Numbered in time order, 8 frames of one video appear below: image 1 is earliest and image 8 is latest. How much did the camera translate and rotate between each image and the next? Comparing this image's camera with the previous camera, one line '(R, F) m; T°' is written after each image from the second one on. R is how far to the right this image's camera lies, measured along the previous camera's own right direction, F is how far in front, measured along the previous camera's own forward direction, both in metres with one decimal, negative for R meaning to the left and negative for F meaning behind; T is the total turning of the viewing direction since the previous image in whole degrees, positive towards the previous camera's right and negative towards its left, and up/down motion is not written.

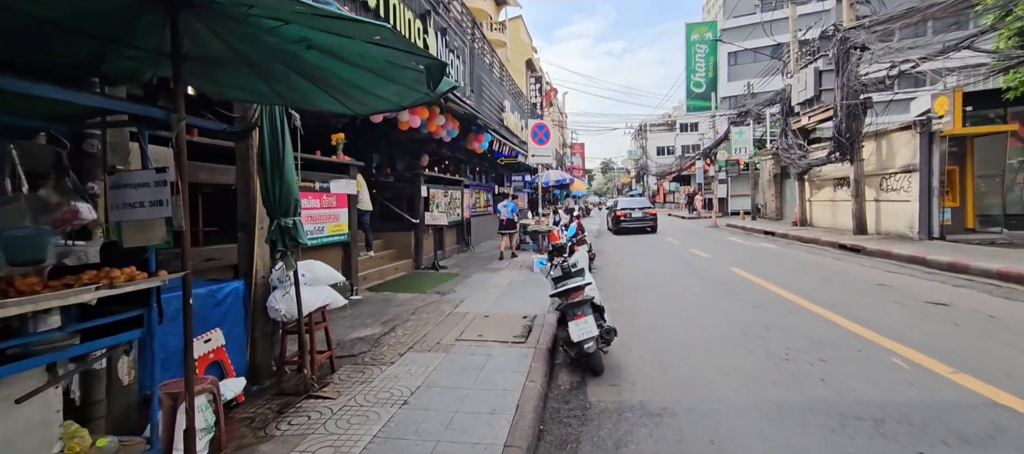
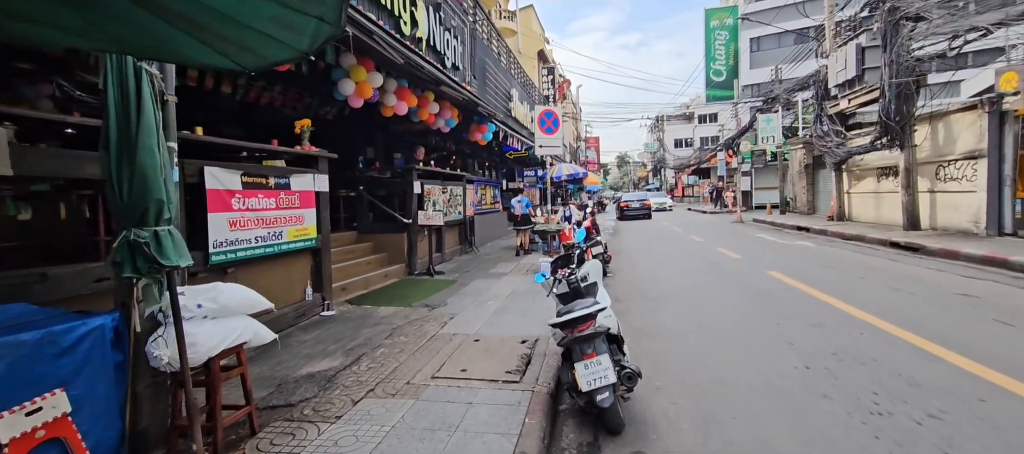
(+0.2, +1.1) m; -2°
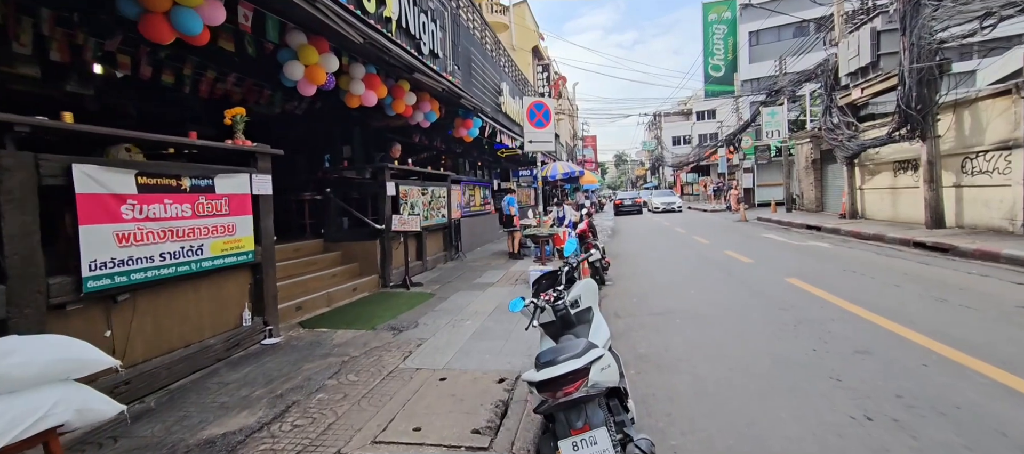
(+0.2, +1.0) m; 0°
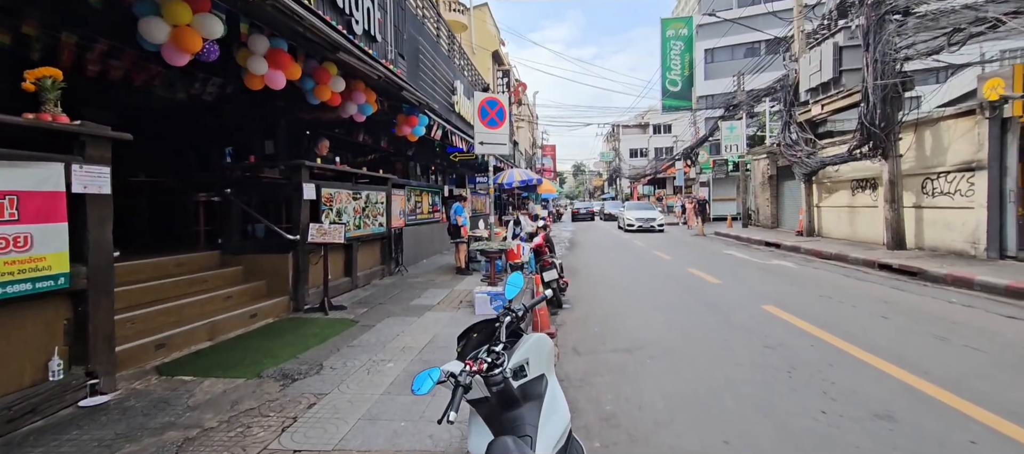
(+0.2, +1.1) m; +5°
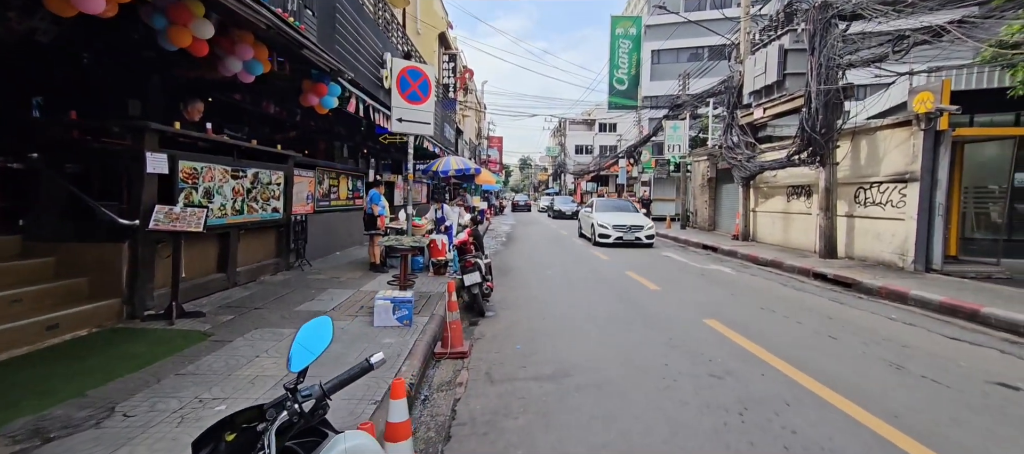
(+0.4, +1.1) m; +7°
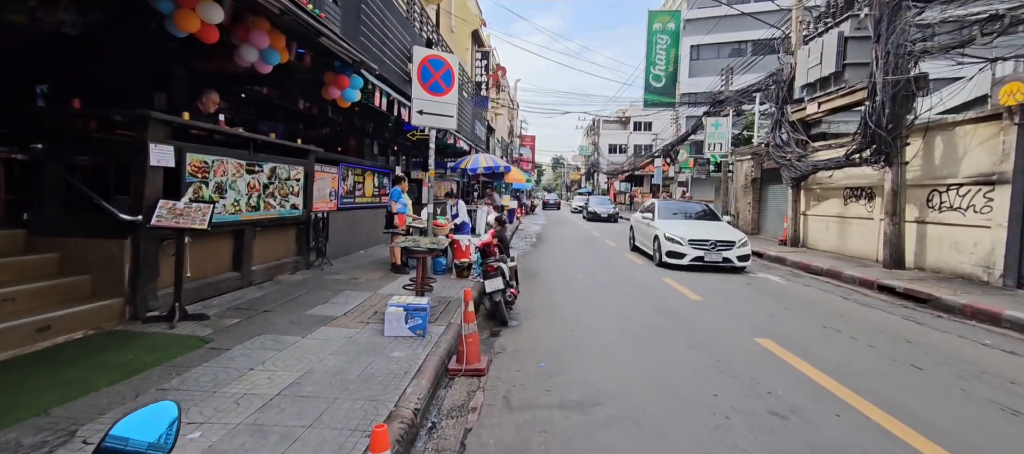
(+0.1, +0.6) m; -4°
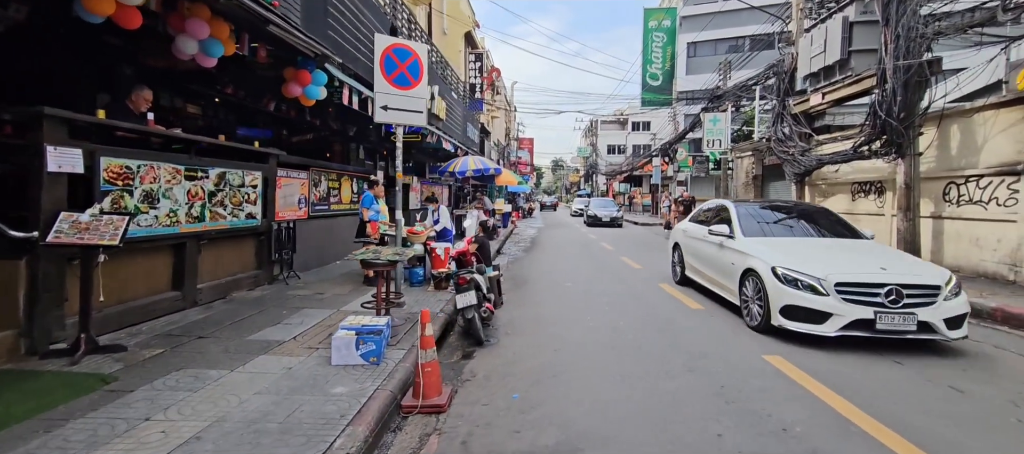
(+0.3, +0.7) m; 0°
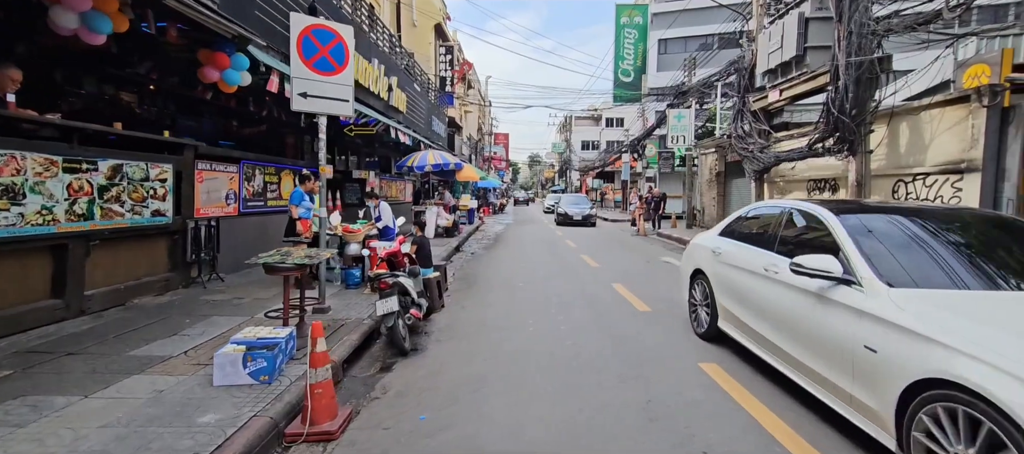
(+0.5, +0.4) m; +3°
